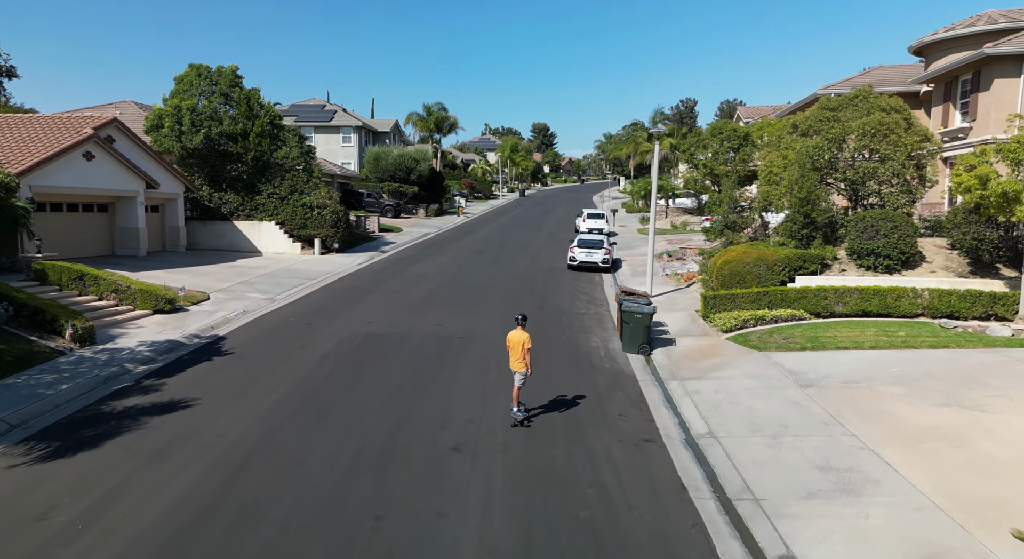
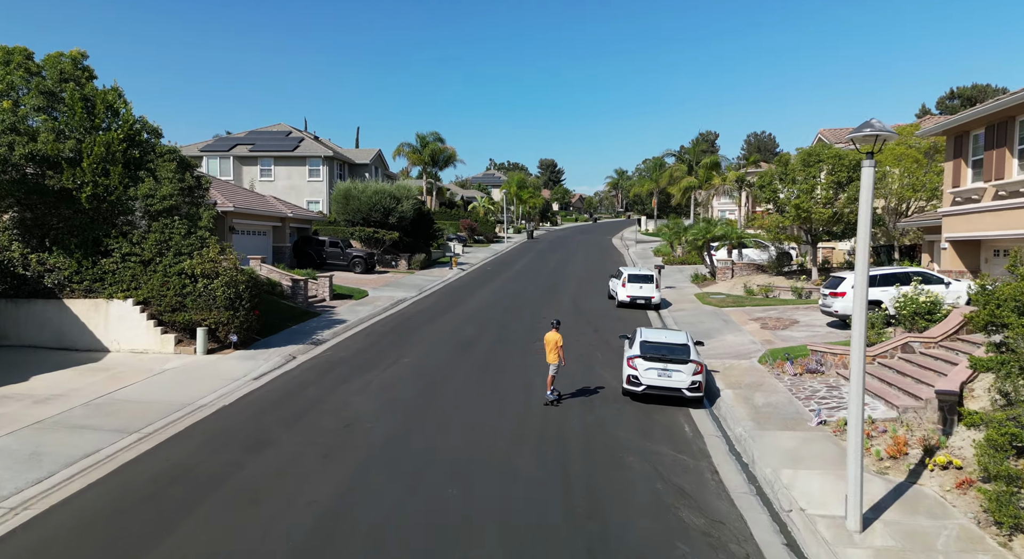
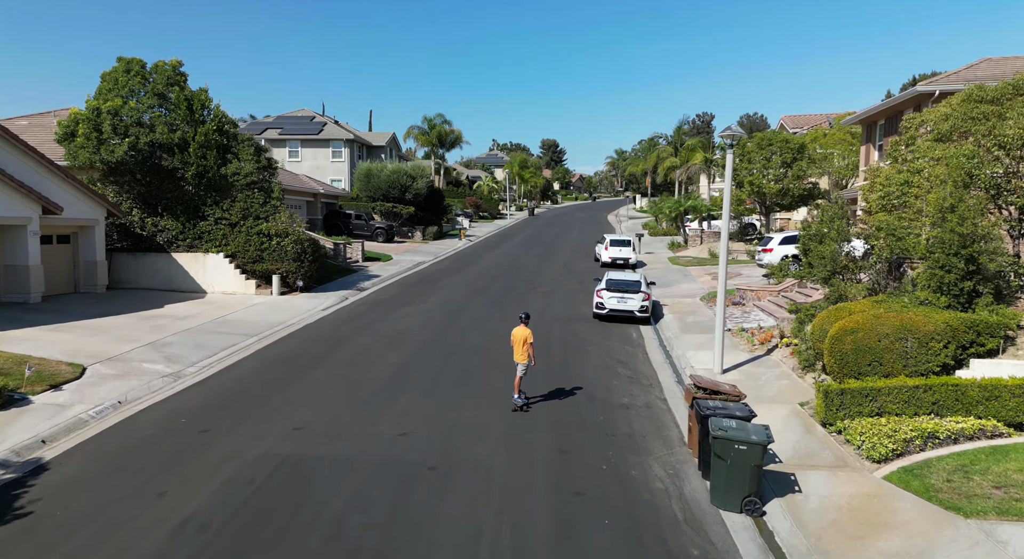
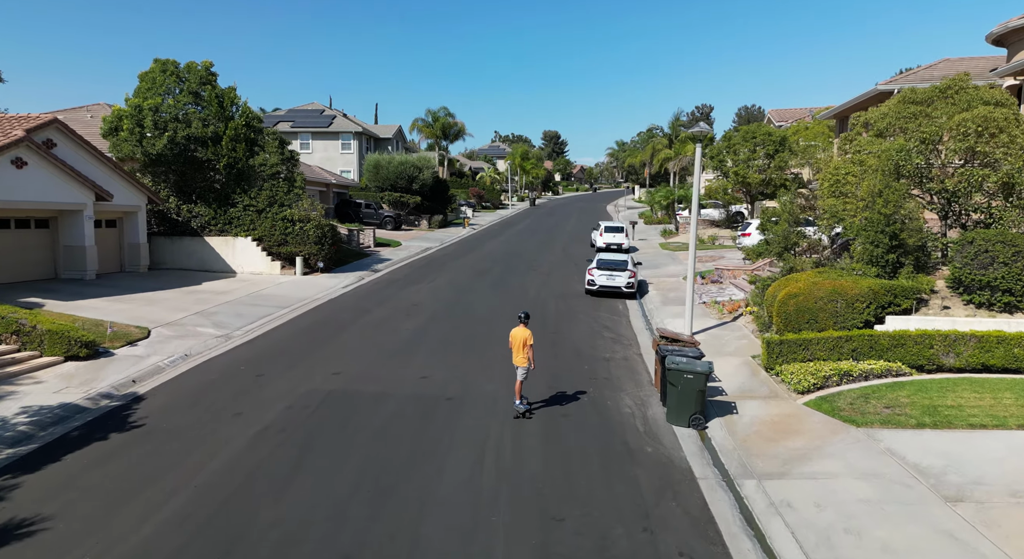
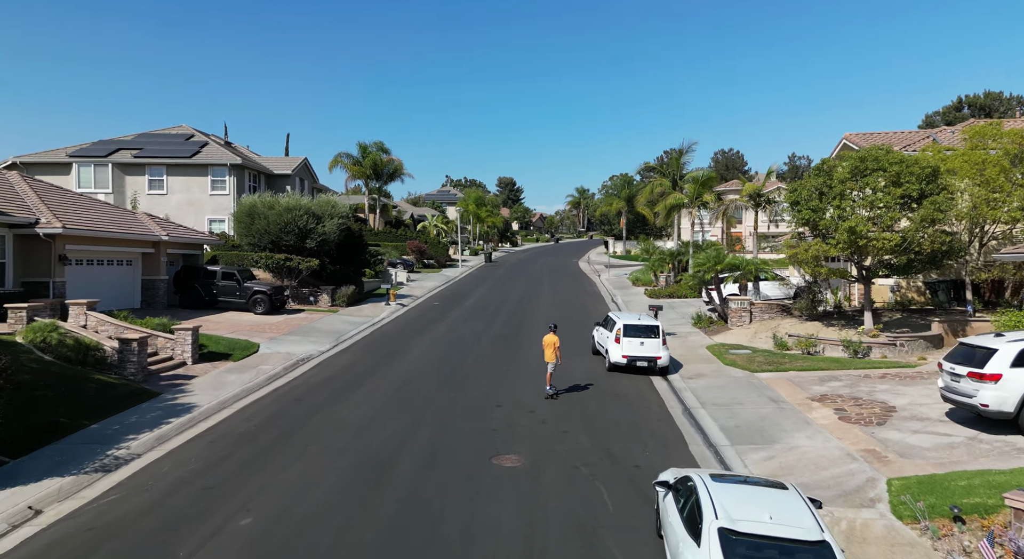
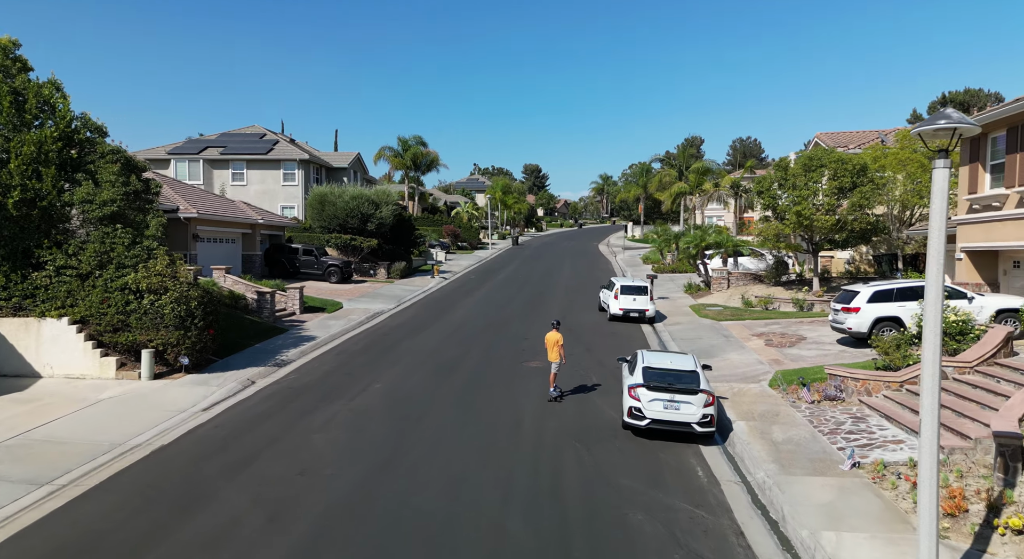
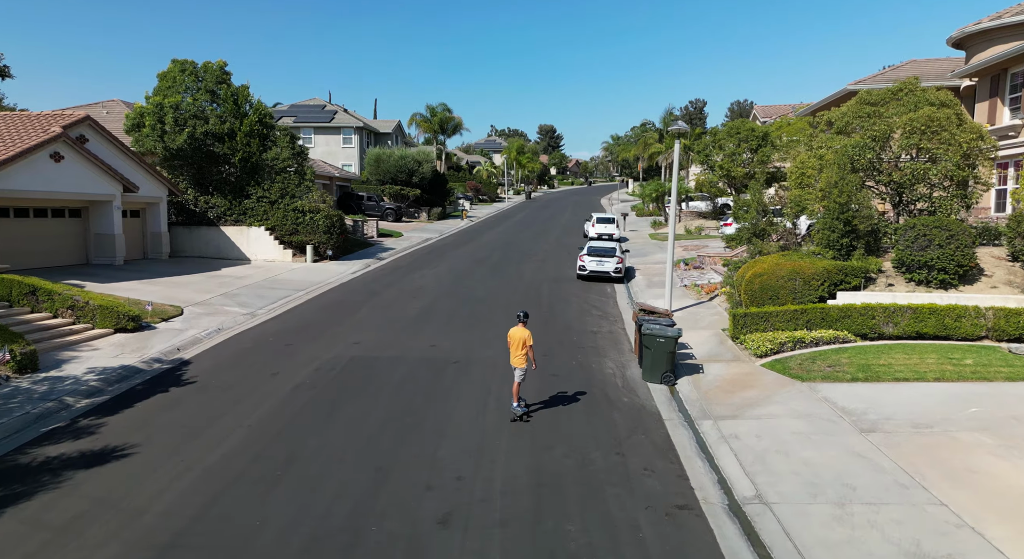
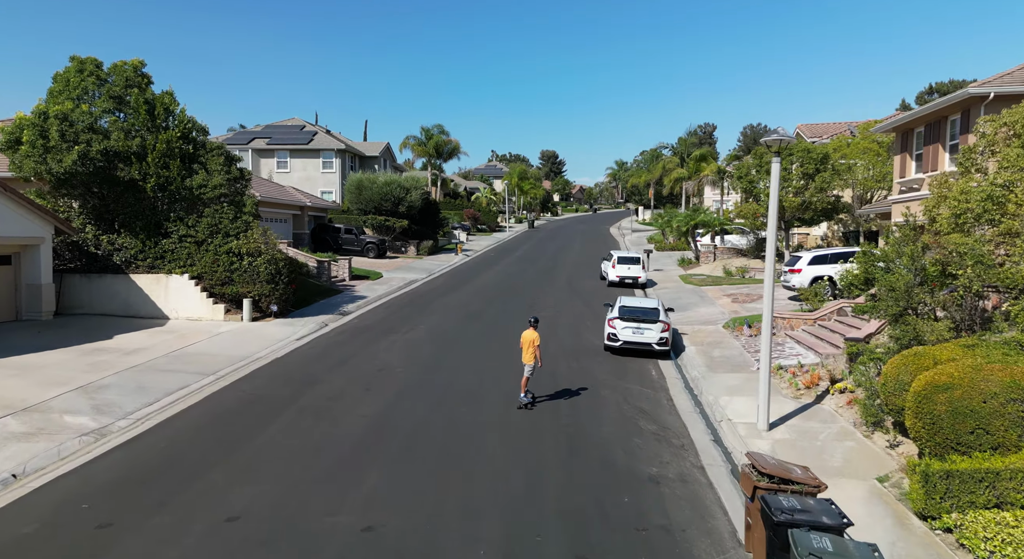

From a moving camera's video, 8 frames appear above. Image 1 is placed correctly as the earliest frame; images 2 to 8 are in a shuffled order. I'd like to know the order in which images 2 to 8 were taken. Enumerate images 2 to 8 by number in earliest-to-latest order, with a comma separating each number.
7, 4, 3, 8, 2, 6, 5
